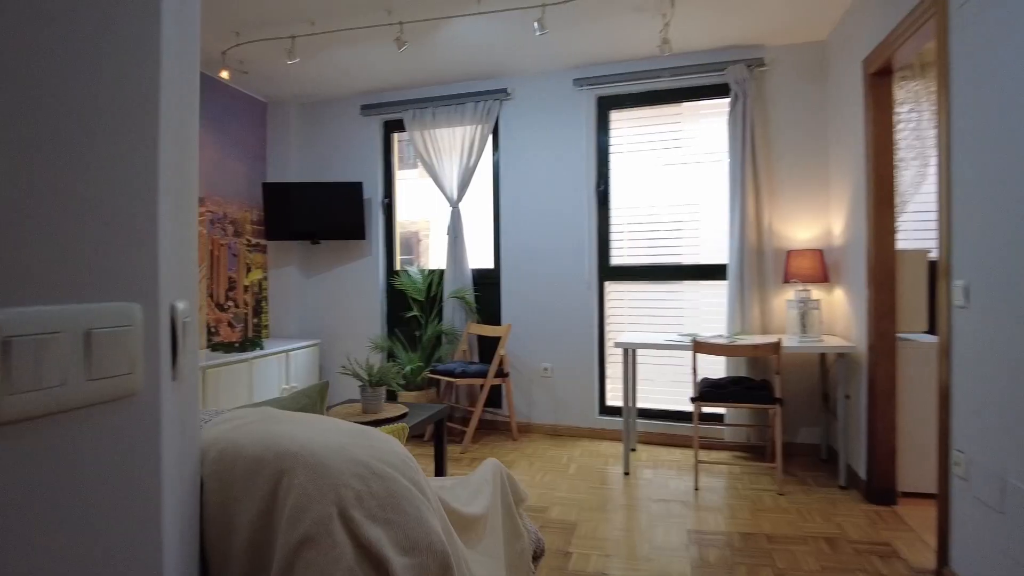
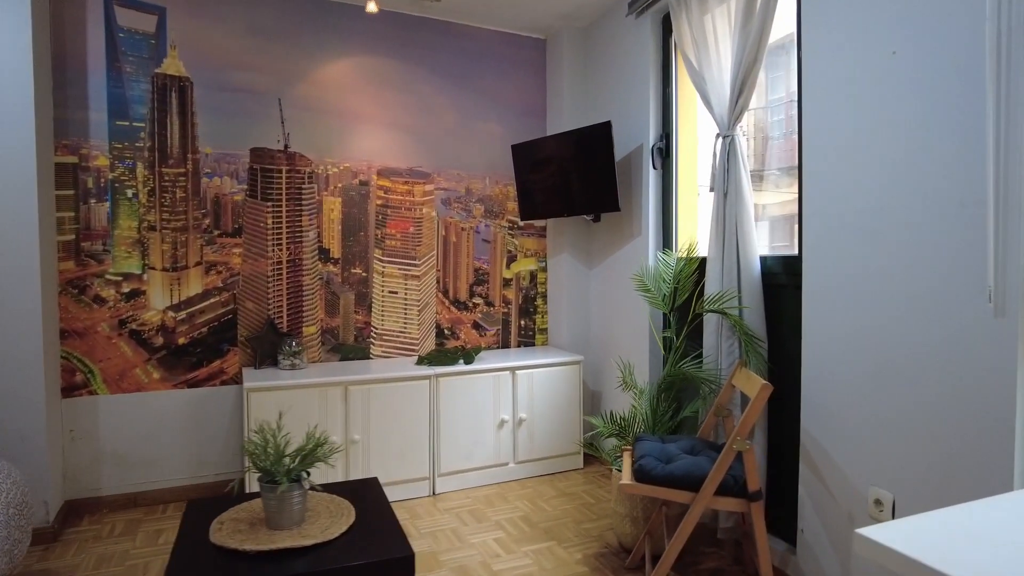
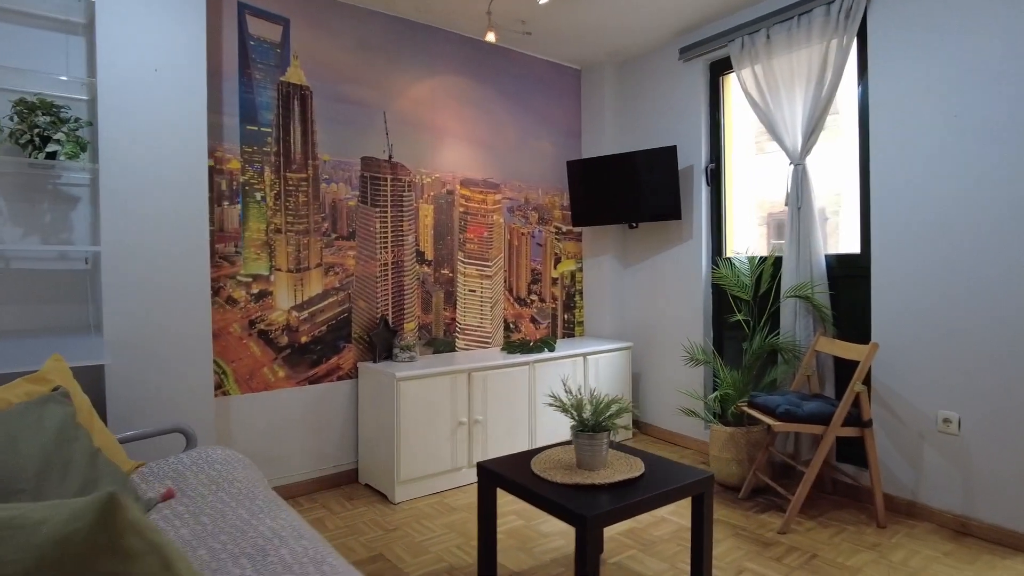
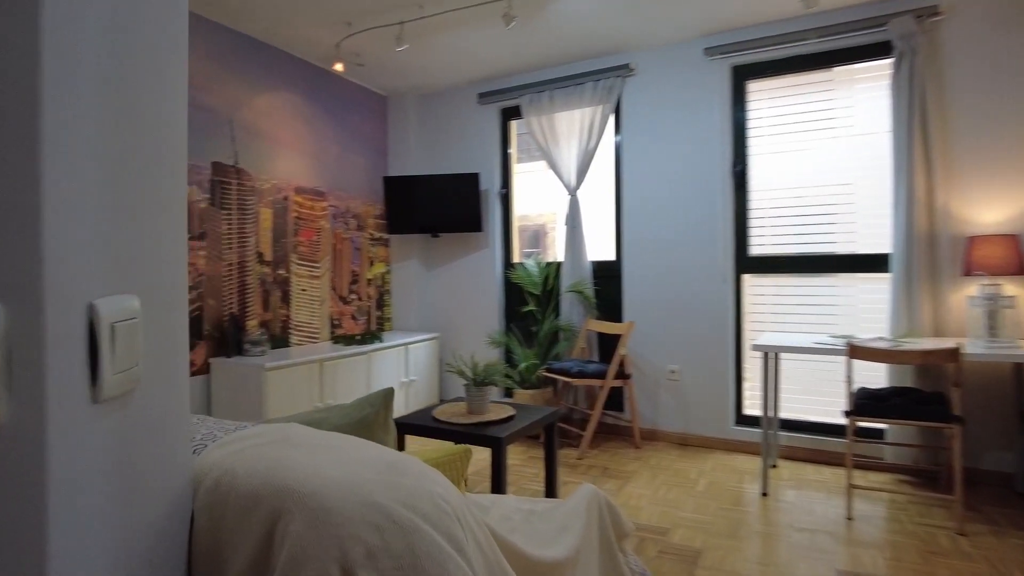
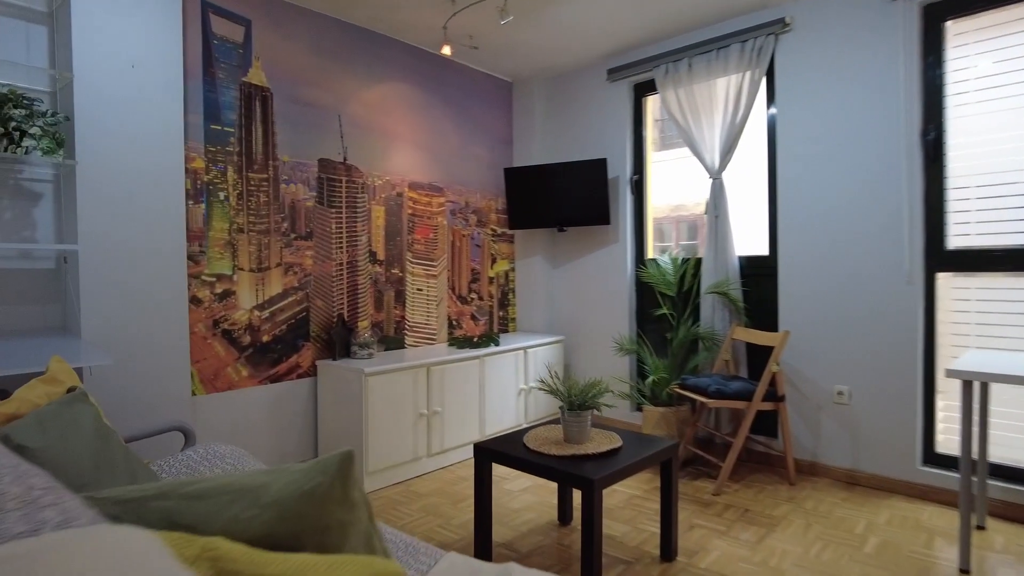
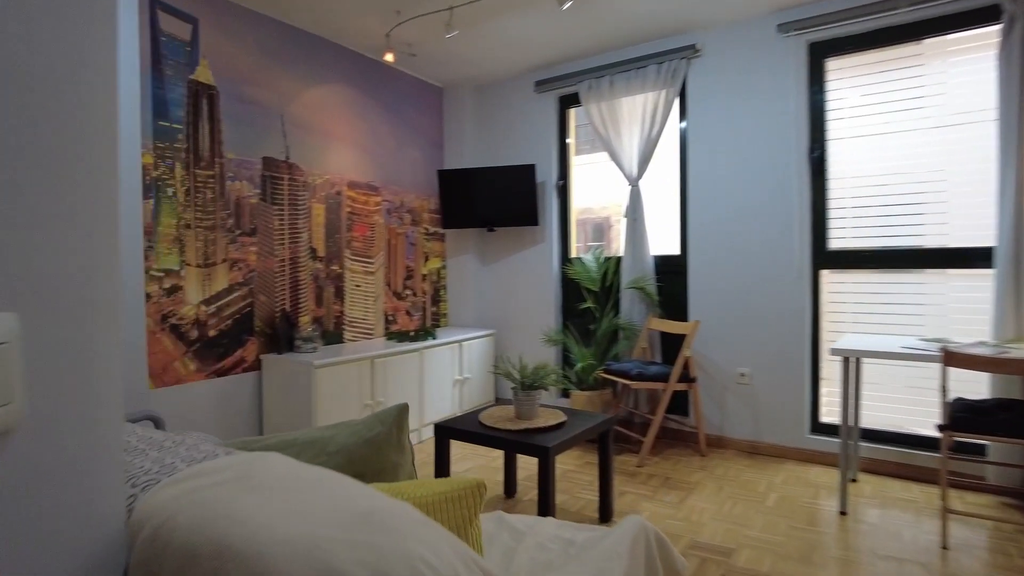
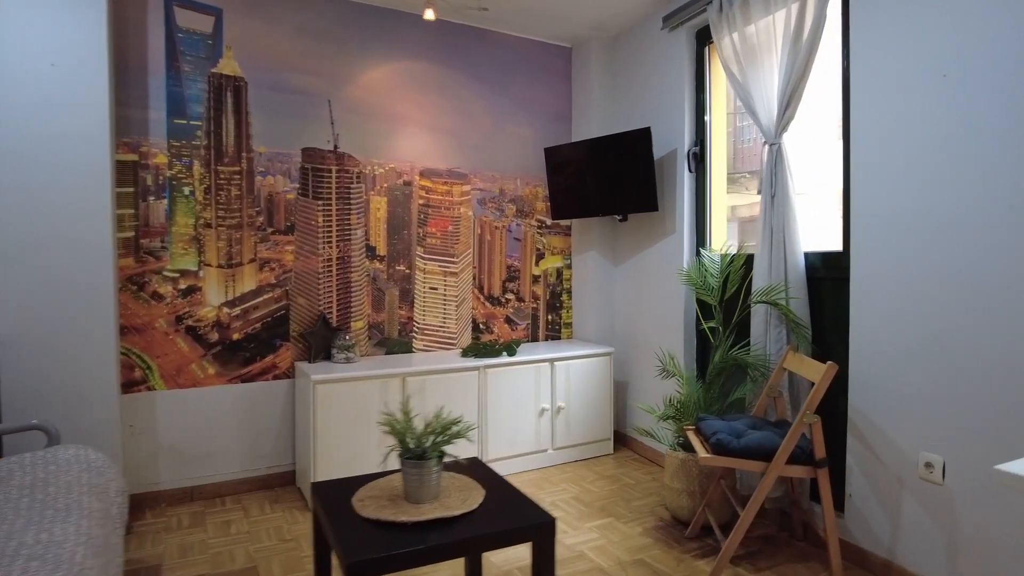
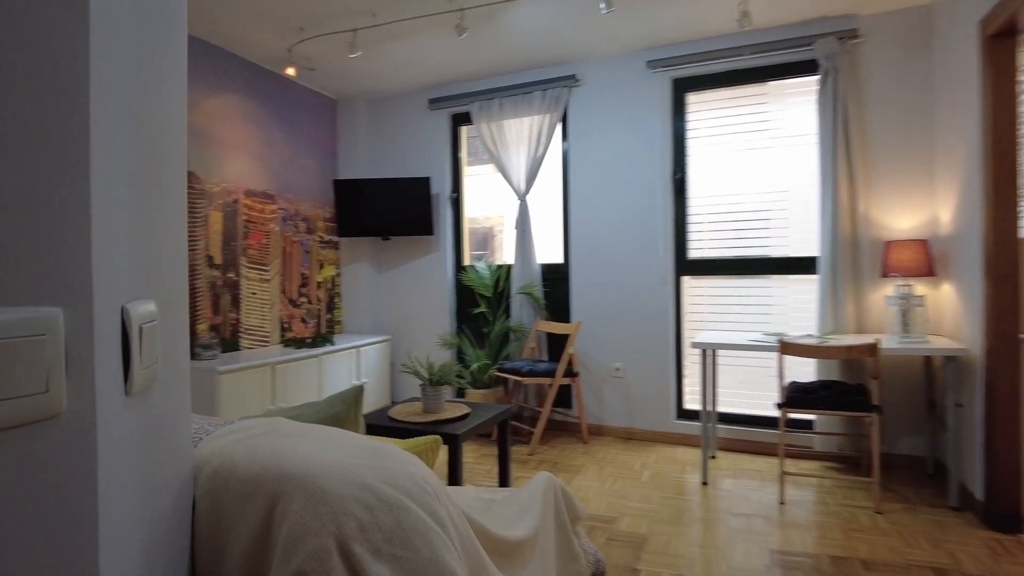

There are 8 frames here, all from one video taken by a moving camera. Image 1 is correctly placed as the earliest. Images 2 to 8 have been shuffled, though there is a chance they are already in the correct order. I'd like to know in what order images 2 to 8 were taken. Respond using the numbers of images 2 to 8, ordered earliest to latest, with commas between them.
8, 4, 6, 5, 3, 7, 2
